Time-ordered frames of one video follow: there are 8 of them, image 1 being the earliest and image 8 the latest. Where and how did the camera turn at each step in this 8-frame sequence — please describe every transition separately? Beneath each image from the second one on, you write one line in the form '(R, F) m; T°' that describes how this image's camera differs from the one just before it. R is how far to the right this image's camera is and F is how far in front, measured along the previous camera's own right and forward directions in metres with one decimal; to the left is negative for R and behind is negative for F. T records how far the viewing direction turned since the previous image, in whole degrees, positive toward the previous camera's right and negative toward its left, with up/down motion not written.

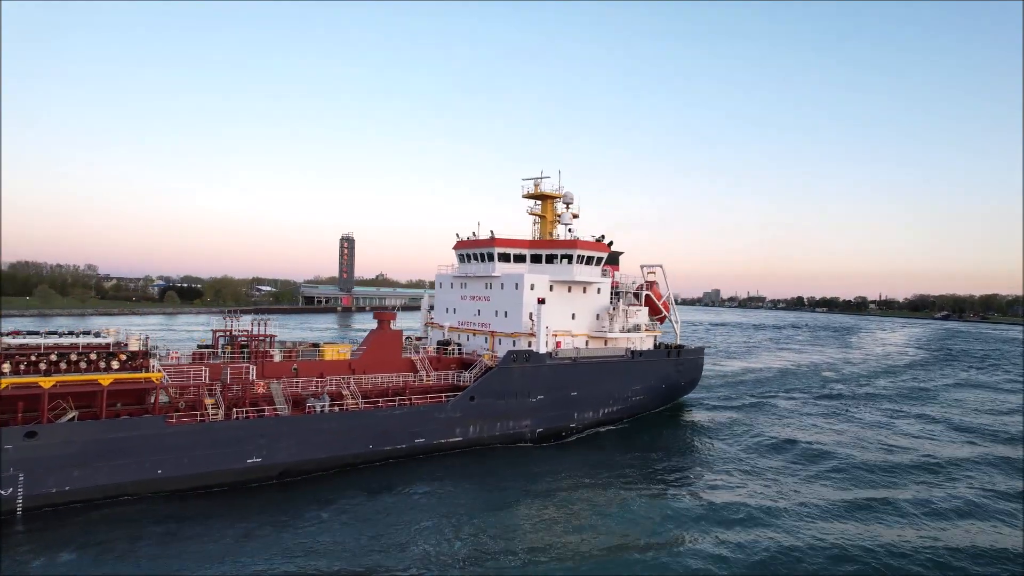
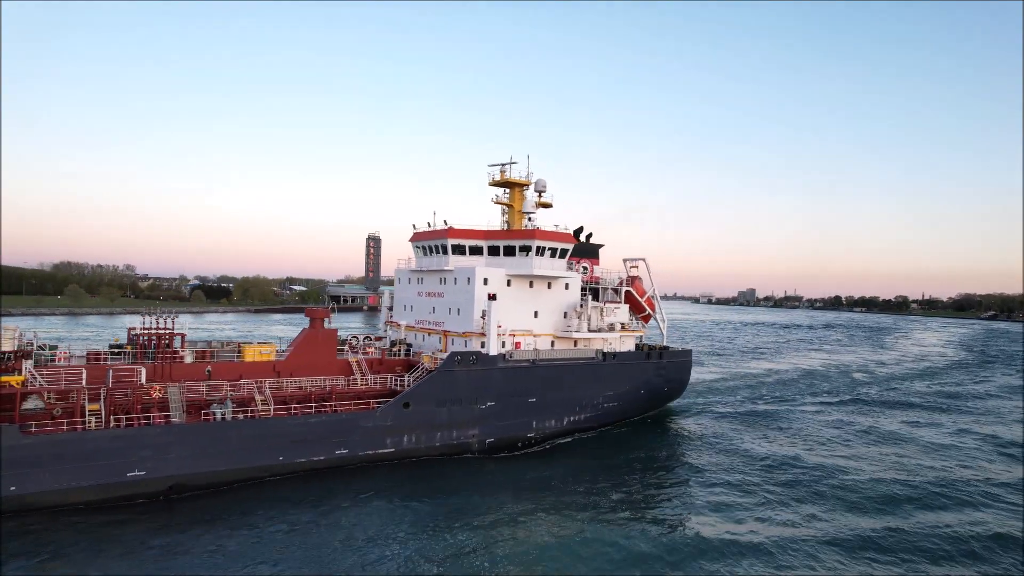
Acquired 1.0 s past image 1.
(+2.5, +2.0) m; -3°
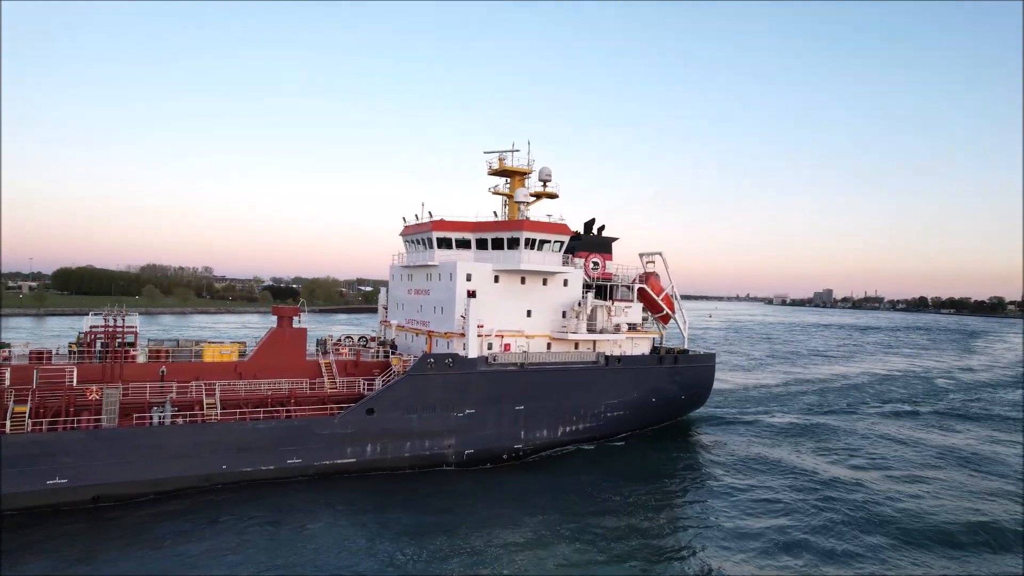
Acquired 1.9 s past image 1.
(+2.3, +1.9) m; -6°
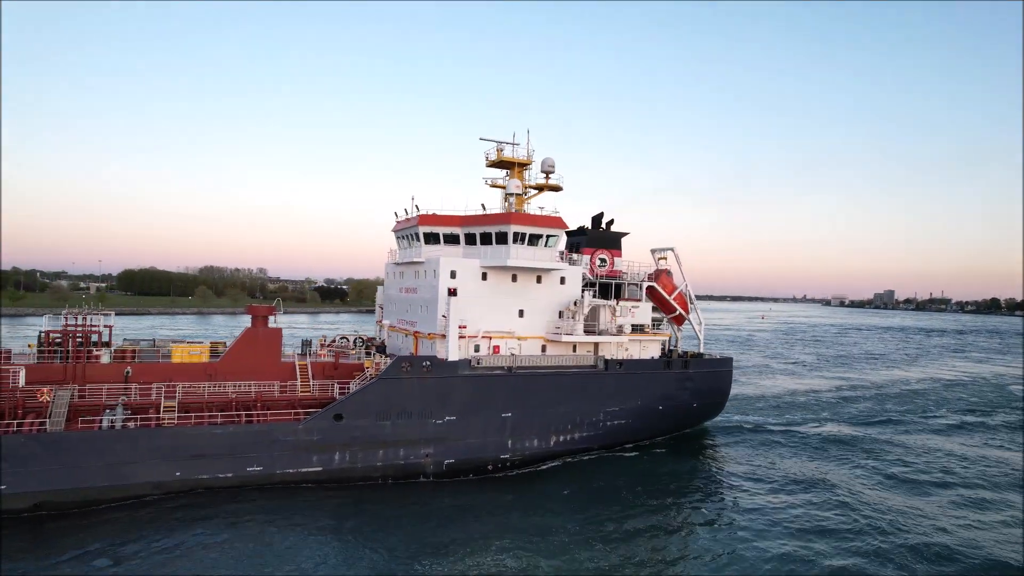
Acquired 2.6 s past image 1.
(+1.7, +1.4) m; -4°
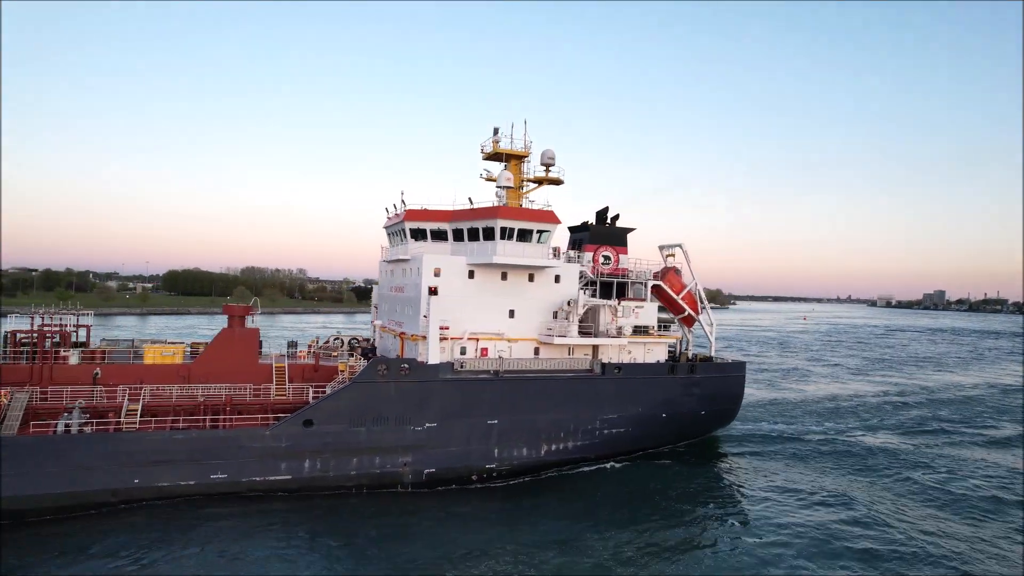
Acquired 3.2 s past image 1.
(+1.3, +1.1) m; -3°
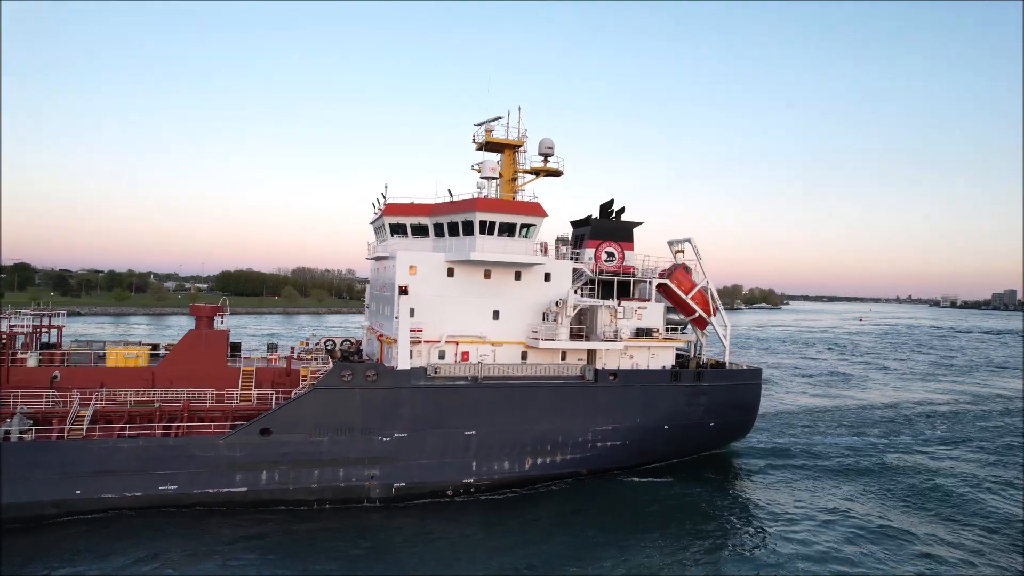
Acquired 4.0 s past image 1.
(+1.6, +1.4) m; -4°
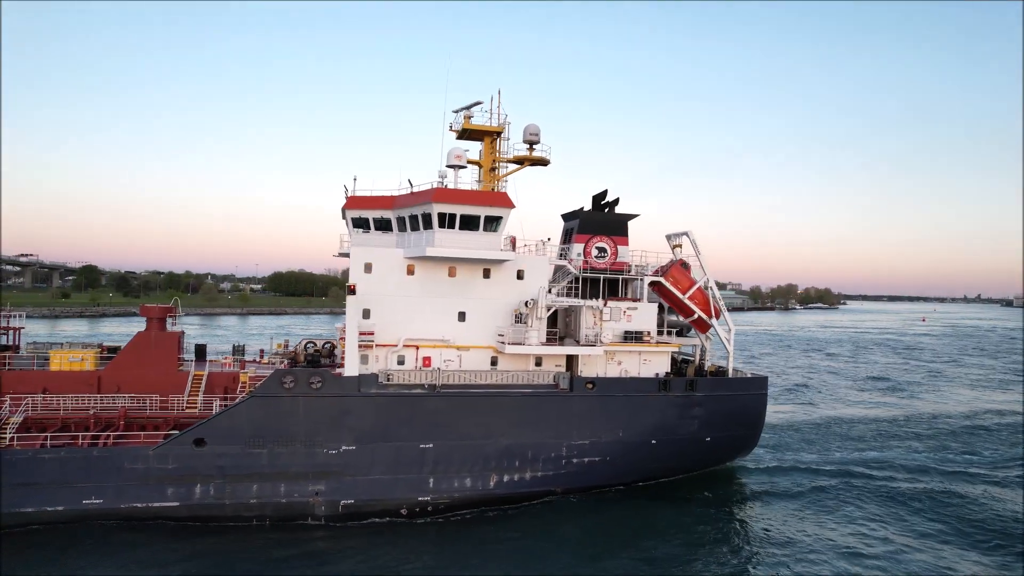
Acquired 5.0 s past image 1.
(+1.9, +1.5) m; -5°
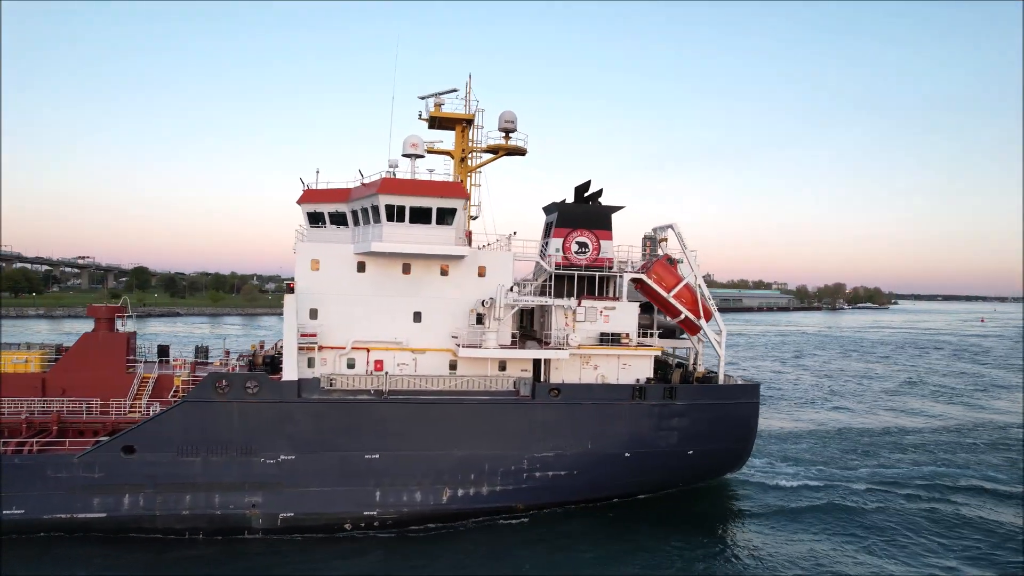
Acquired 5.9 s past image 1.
(+1.8, +1.2) m; -4°
